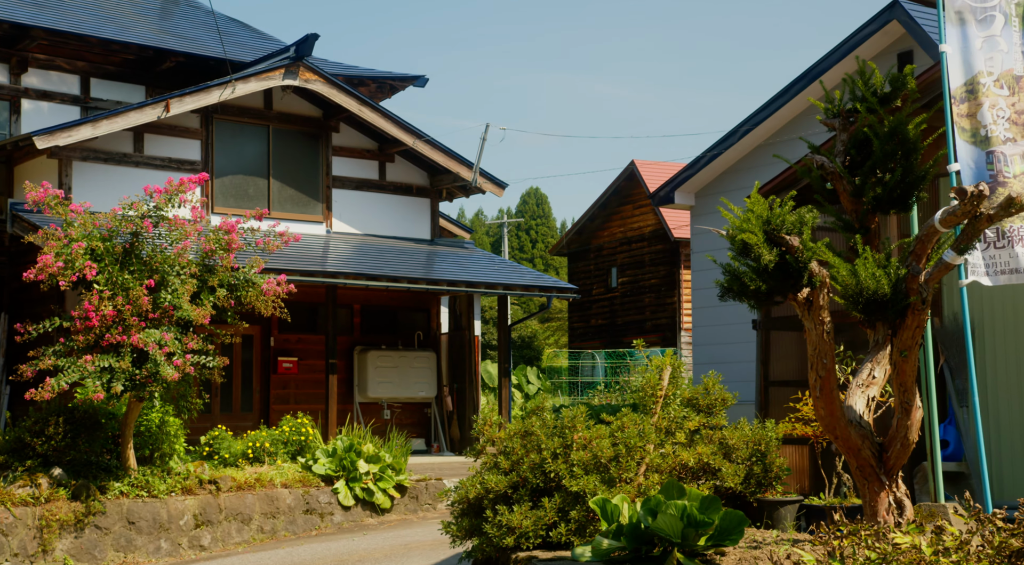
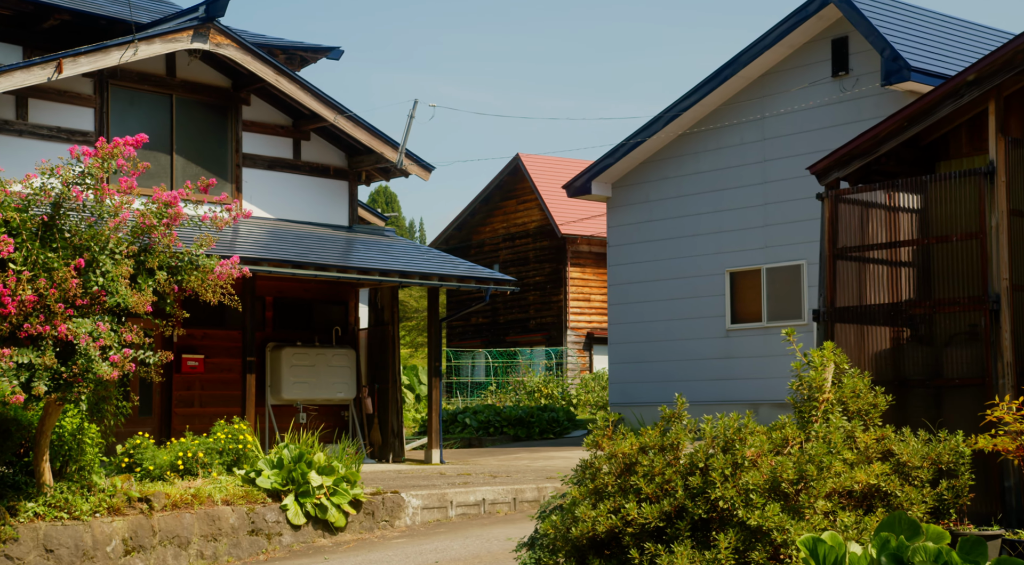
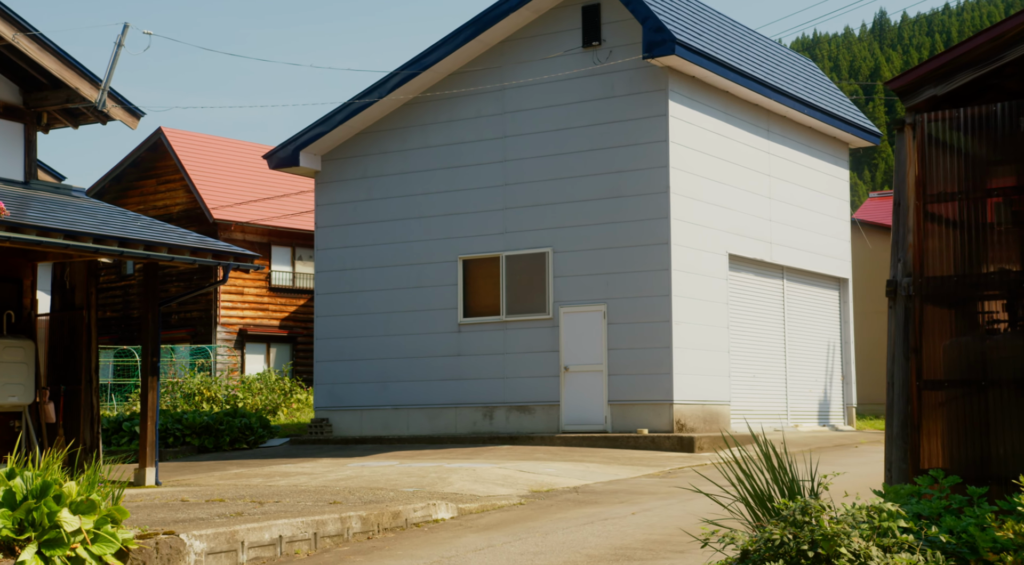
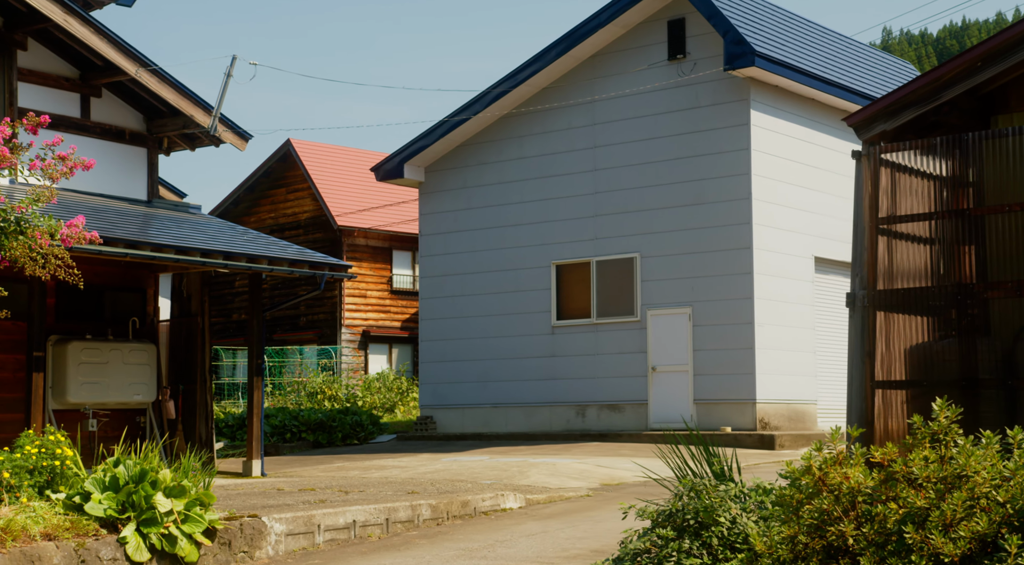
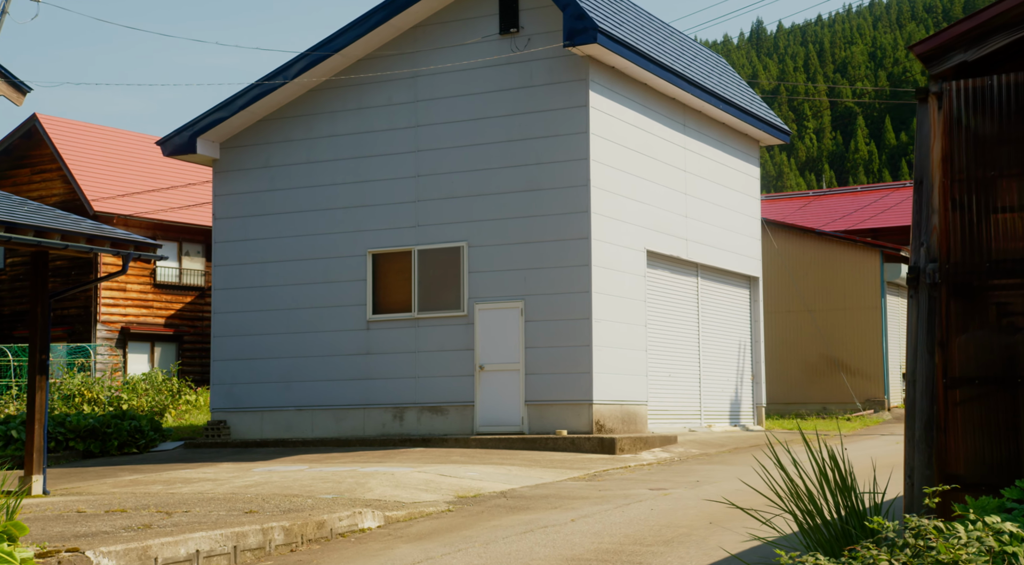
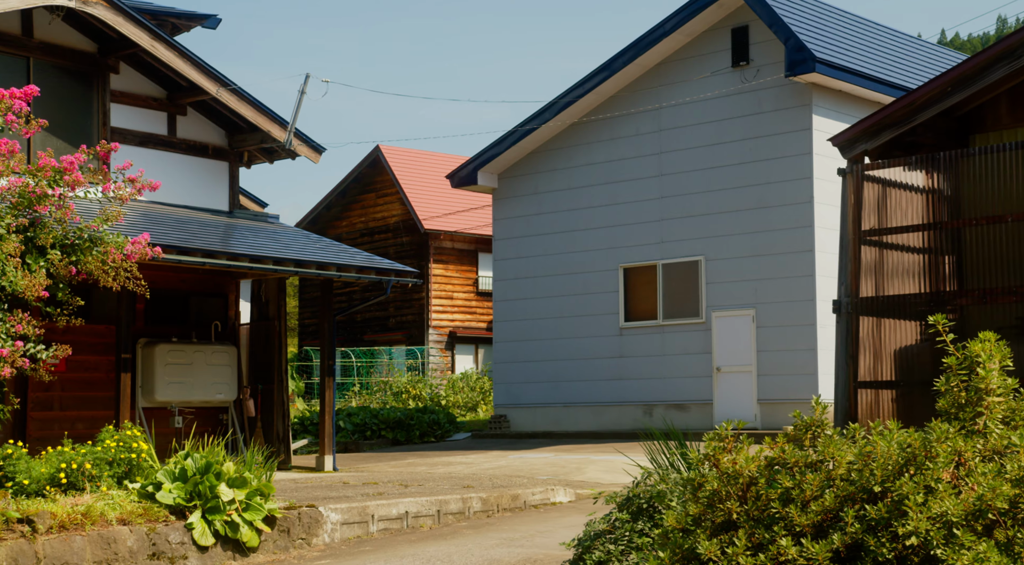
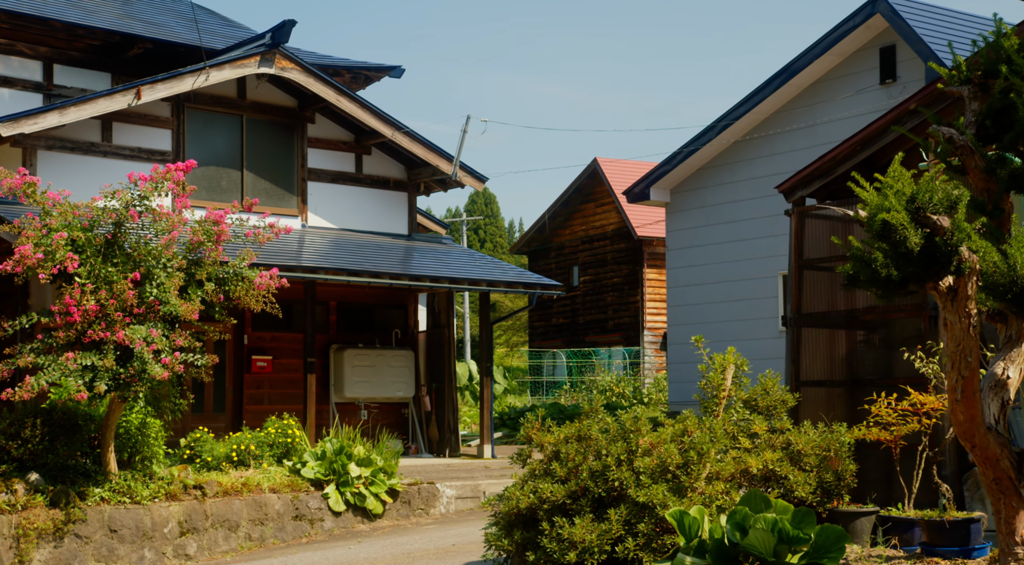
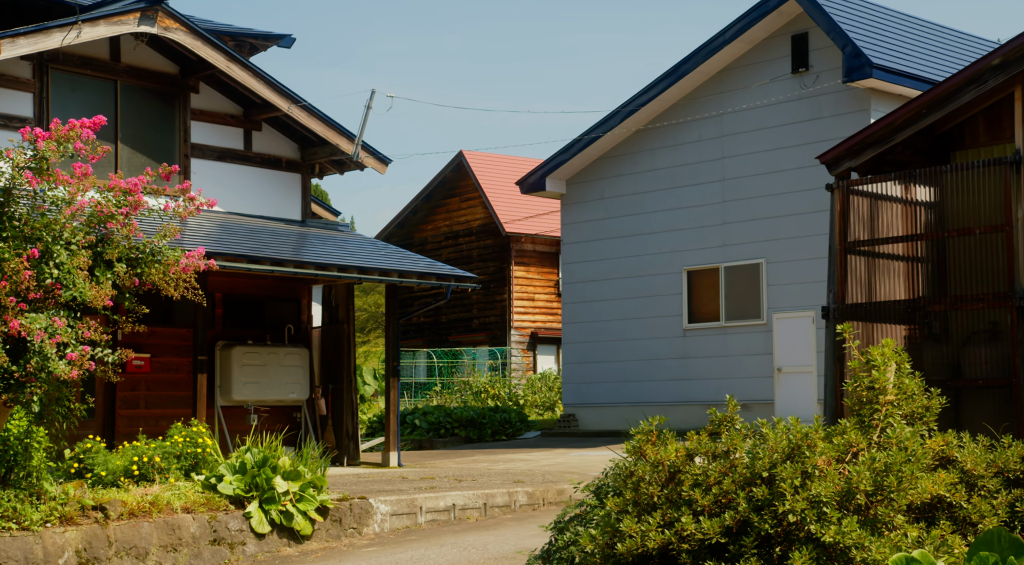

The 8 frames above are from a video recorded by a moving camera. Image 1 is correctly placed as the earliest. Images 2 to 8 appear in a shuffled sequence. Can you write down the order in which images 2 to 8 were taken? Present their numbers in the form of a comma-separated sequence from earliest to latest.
7, 2, 8, 6, 4, 3, 5
